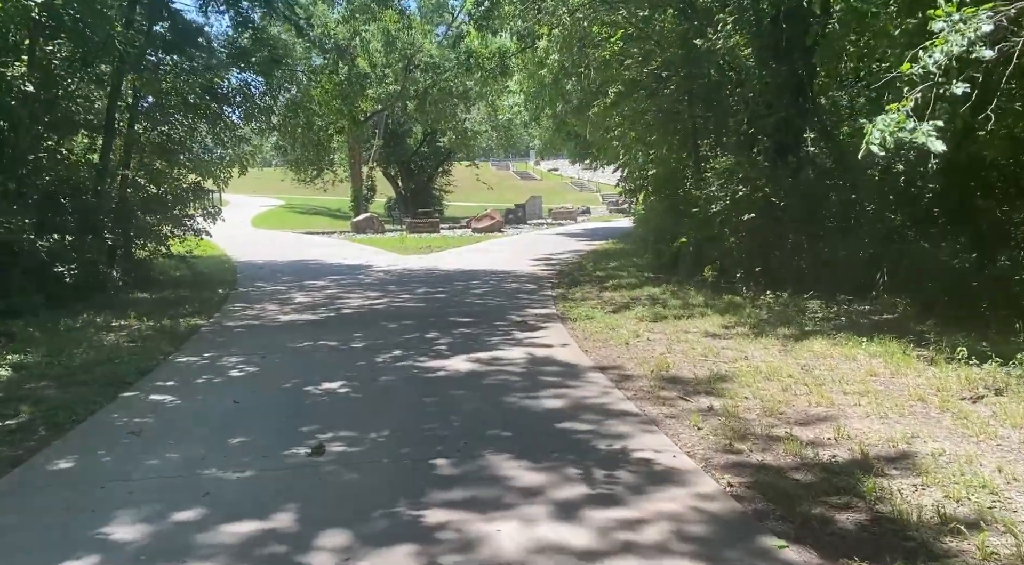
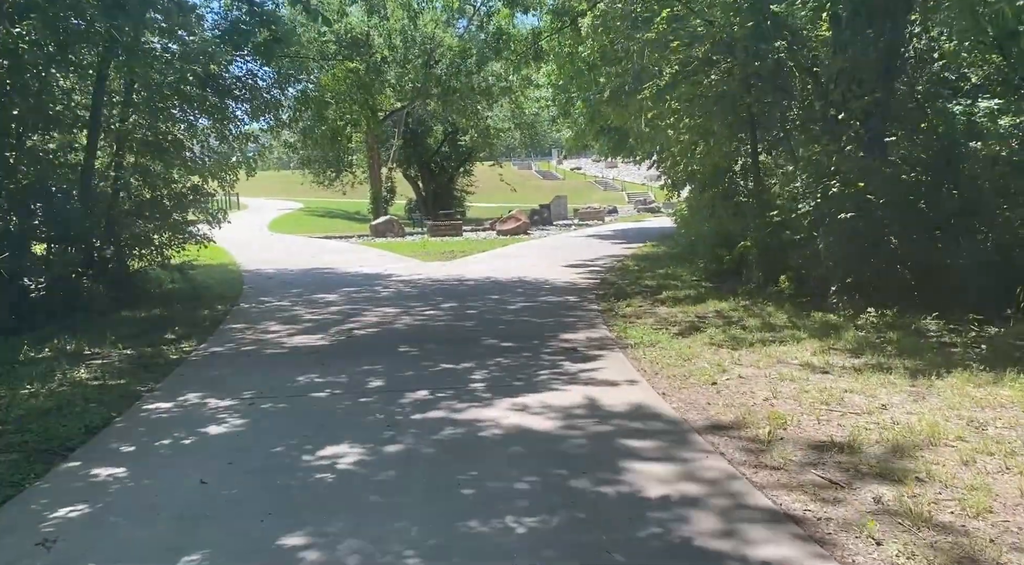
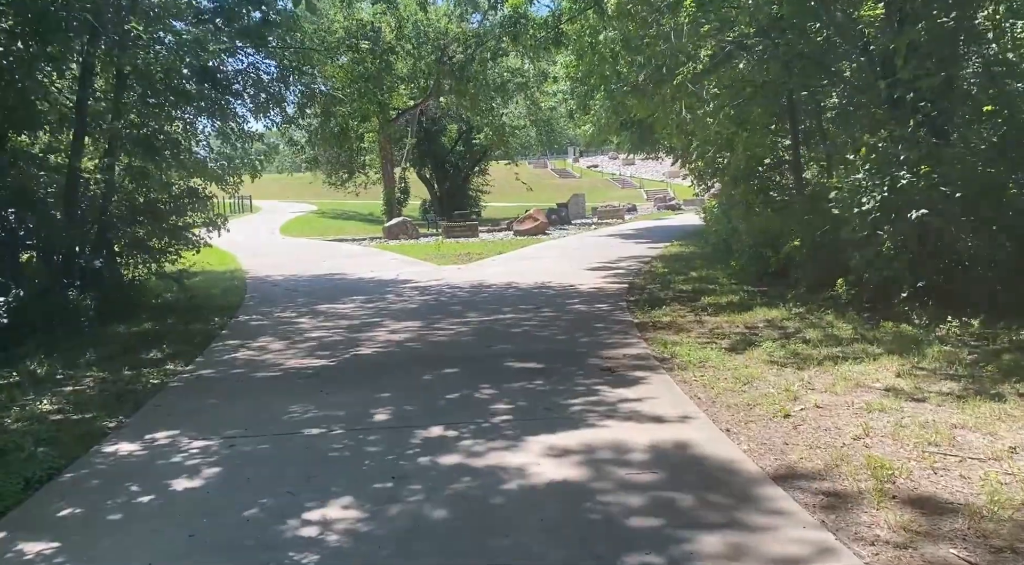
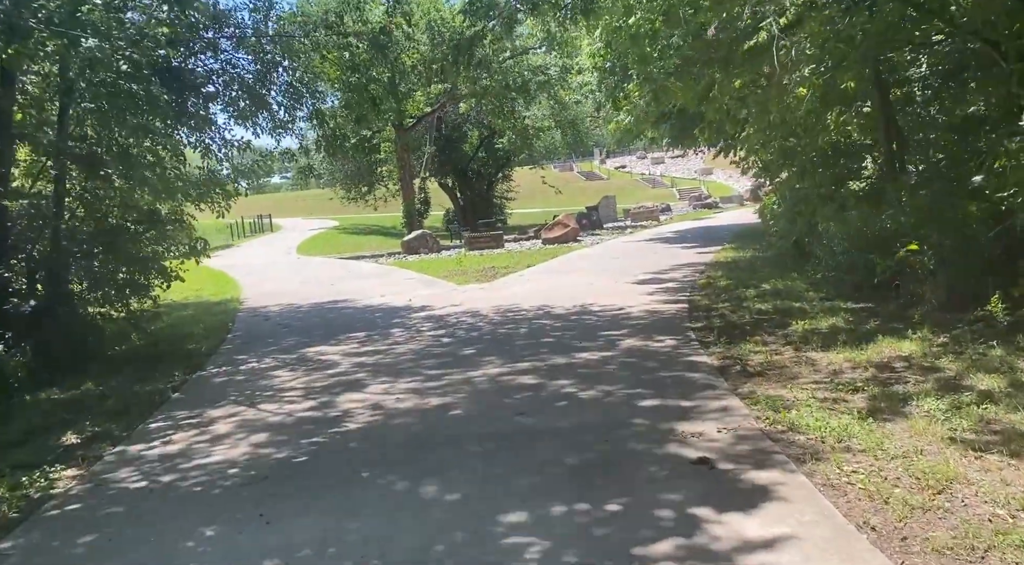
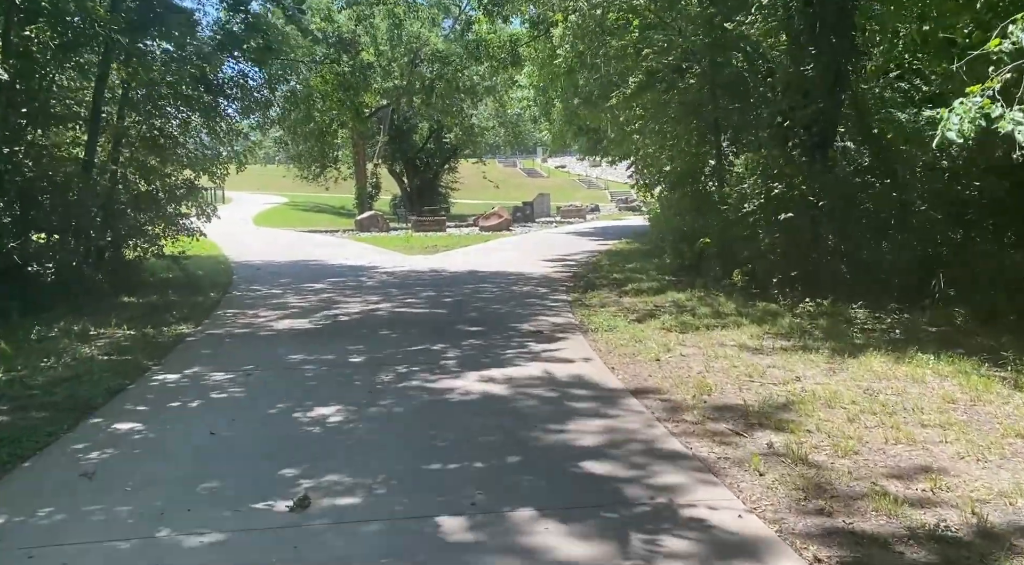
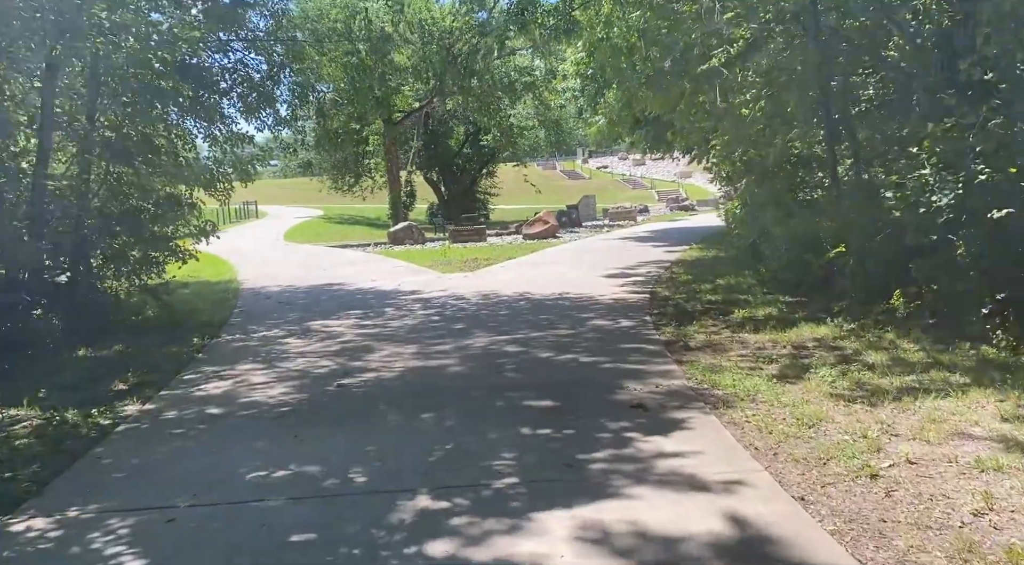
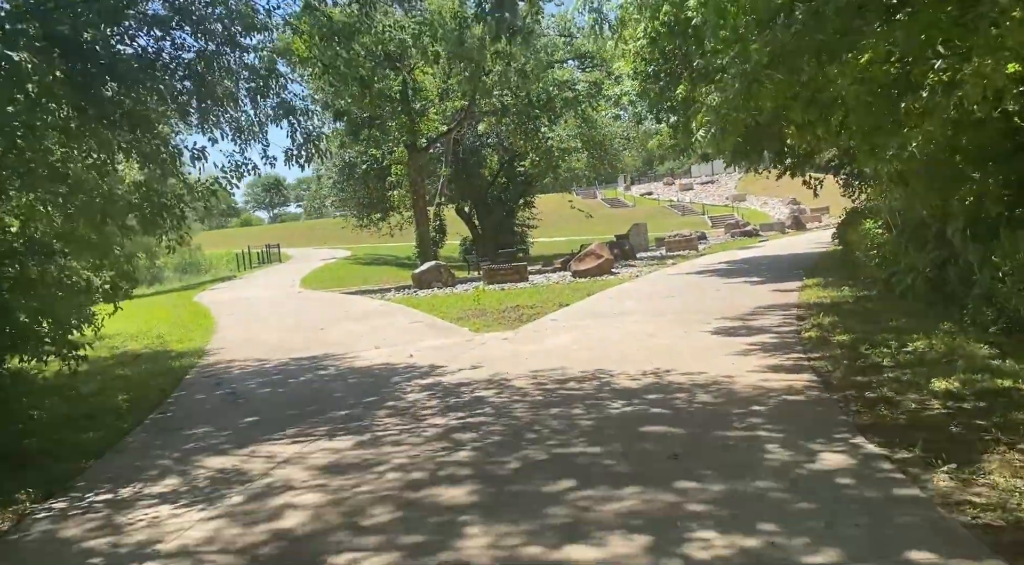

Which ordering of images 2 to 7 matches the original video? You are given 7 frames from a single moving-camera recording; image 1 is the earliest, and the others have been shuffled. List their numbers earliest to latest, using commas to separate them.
5, 2, 3, 6, 4, 7
